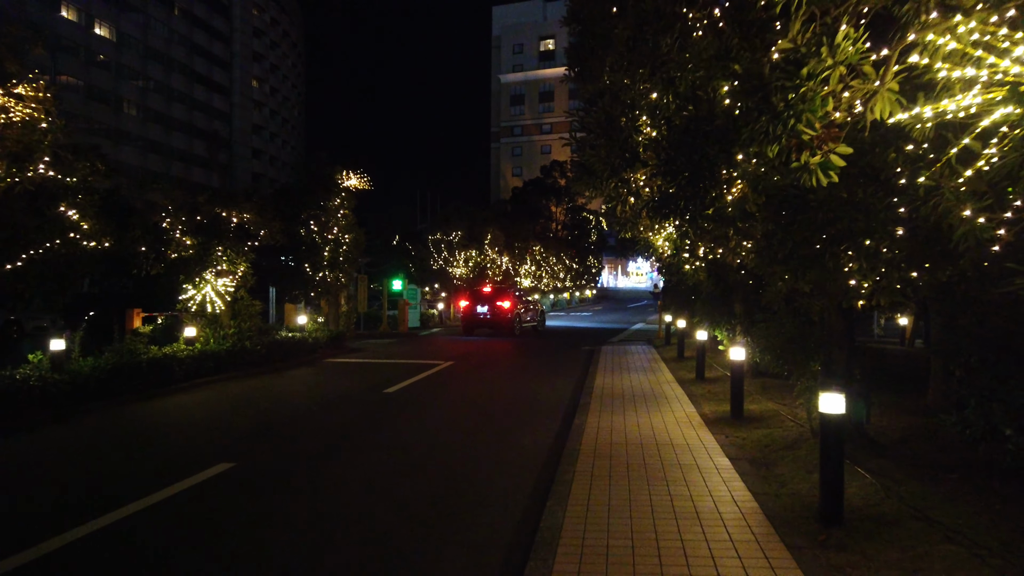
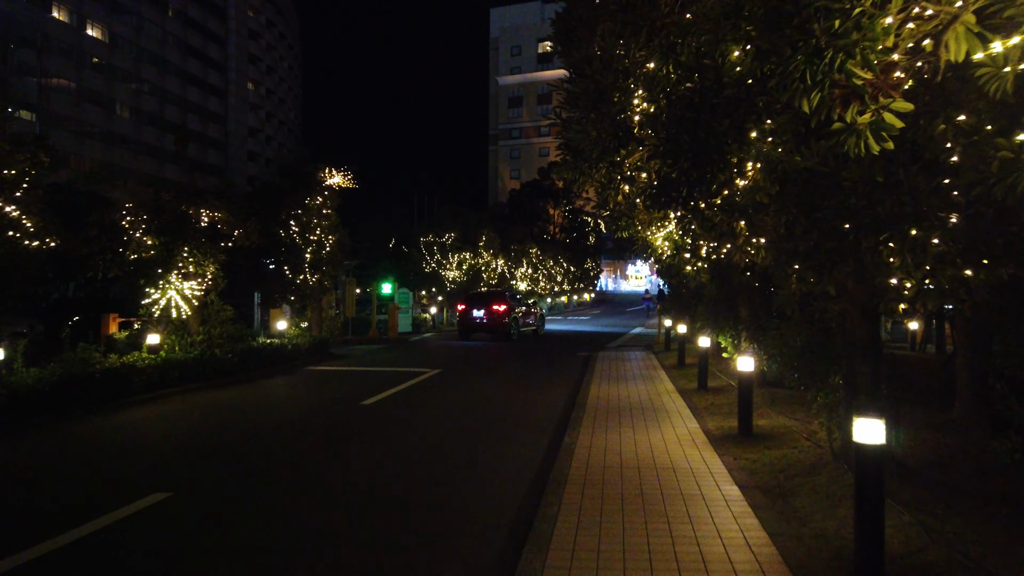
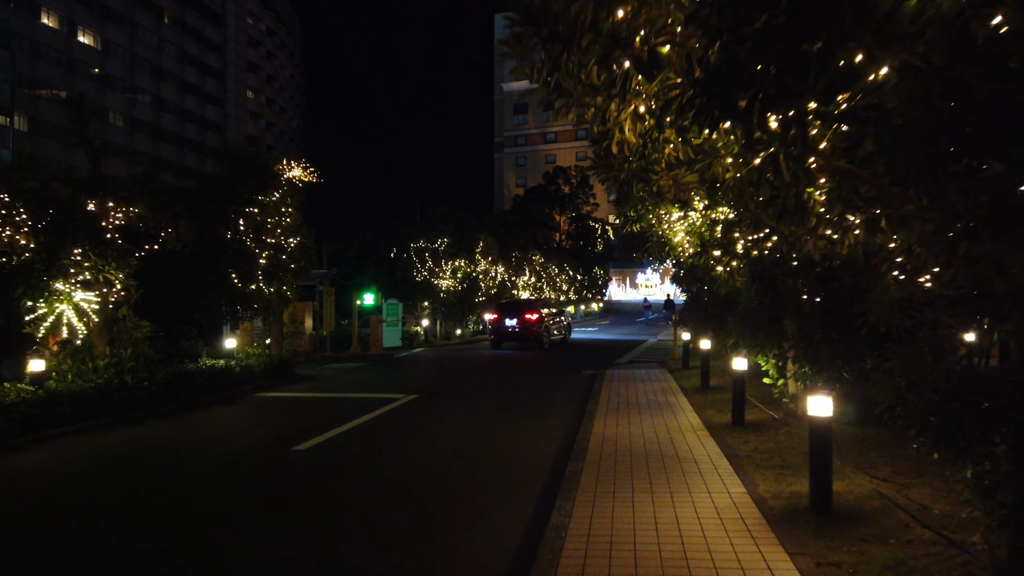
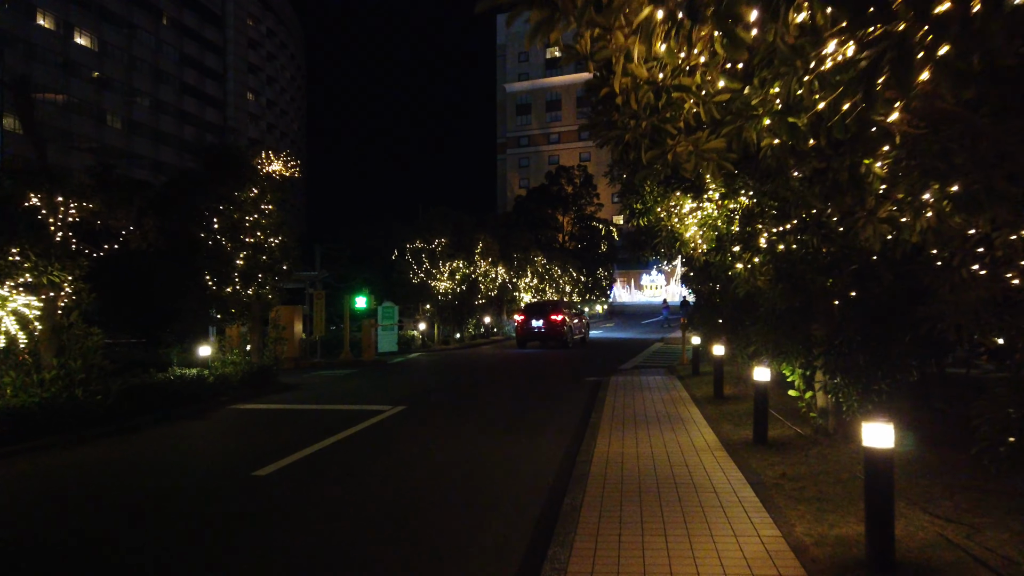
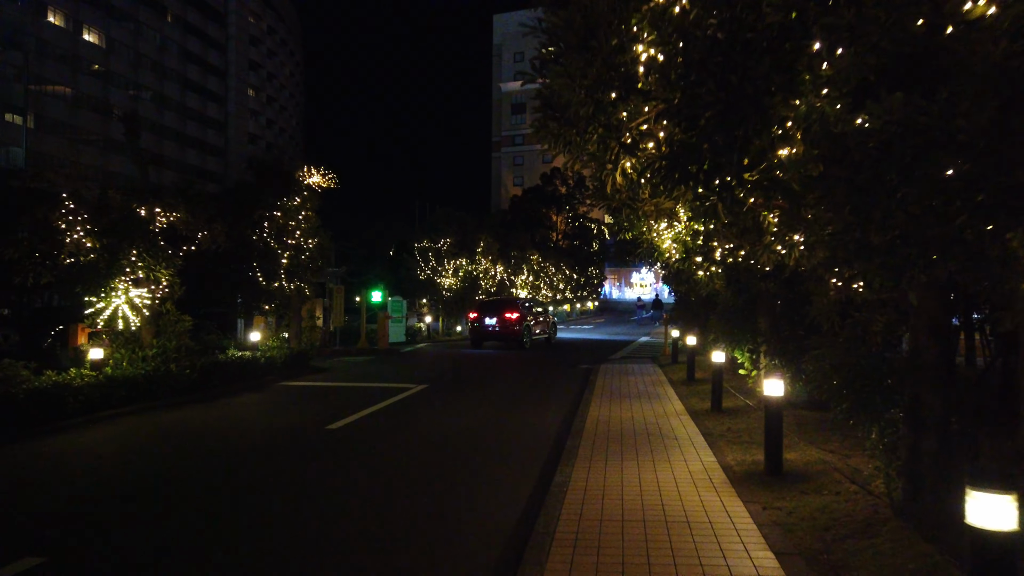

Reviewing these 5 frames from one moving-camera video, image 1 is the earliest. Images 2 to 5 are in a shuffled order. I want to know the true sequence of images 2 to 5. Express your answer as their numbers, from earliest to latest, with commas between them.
2, 5, 3, 4
